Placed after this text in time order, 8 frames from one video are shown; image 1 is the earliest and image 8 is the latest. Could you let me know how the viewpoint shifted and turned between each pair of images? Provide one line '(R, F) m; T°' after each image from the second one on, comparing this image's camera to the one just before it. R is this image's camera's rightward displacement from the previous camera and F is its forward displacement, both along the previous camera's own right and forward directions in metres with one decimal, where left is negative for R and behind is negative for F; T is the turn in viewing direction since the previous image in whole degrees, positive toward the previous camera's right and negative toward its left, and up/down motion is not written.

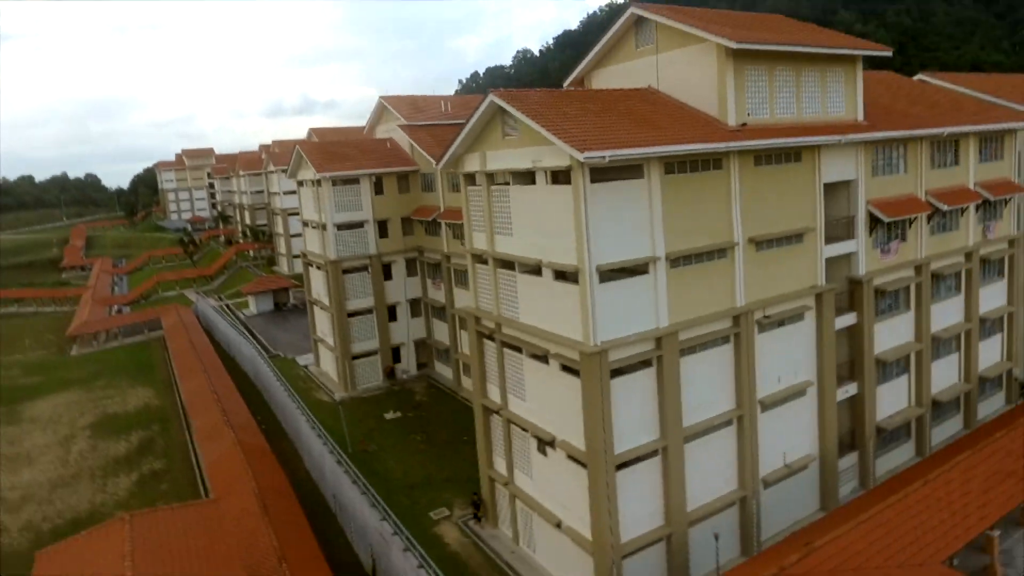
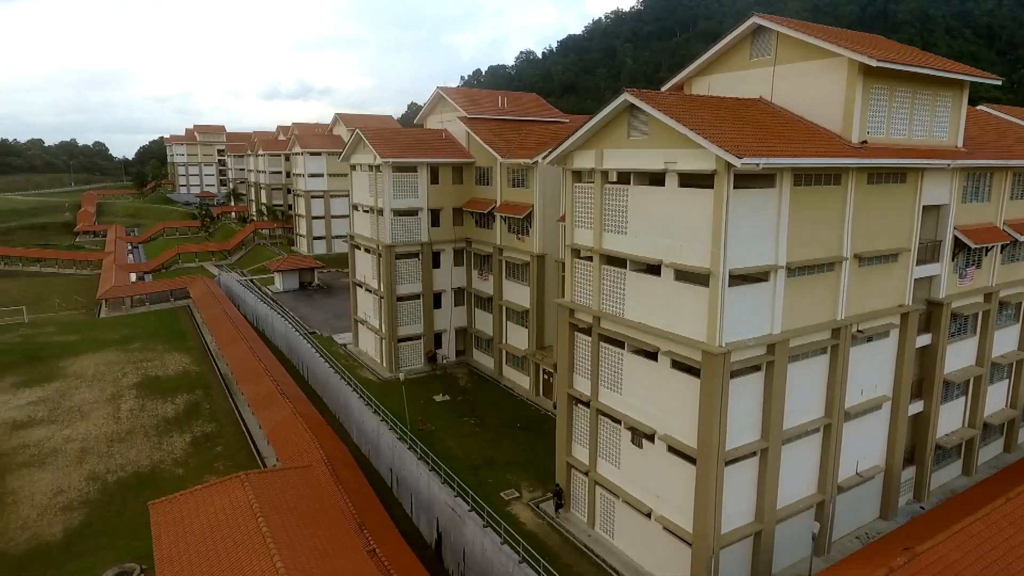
(-3.0, -0.3) m; +2°
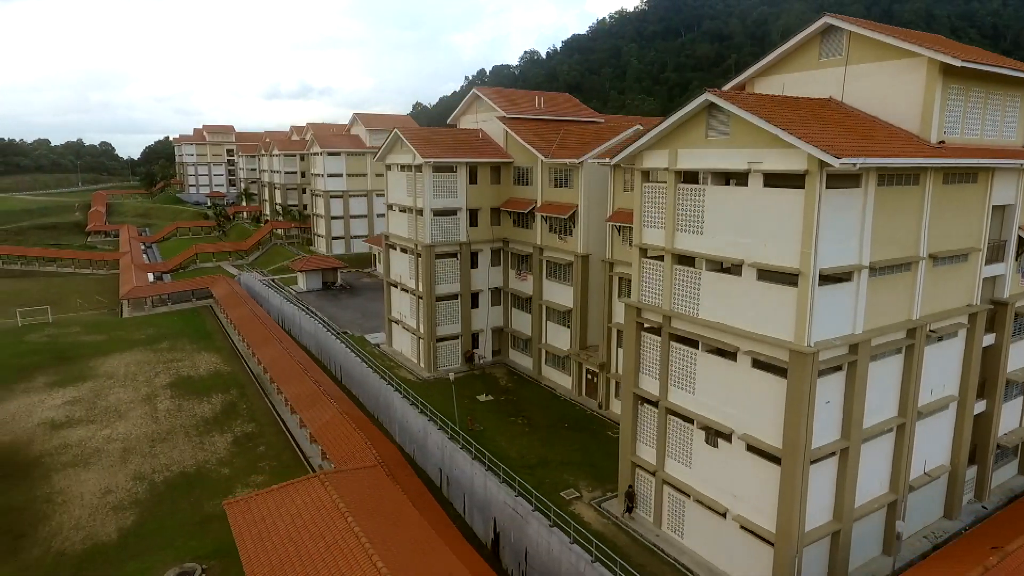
(-1.8, 0.0) m; 0°
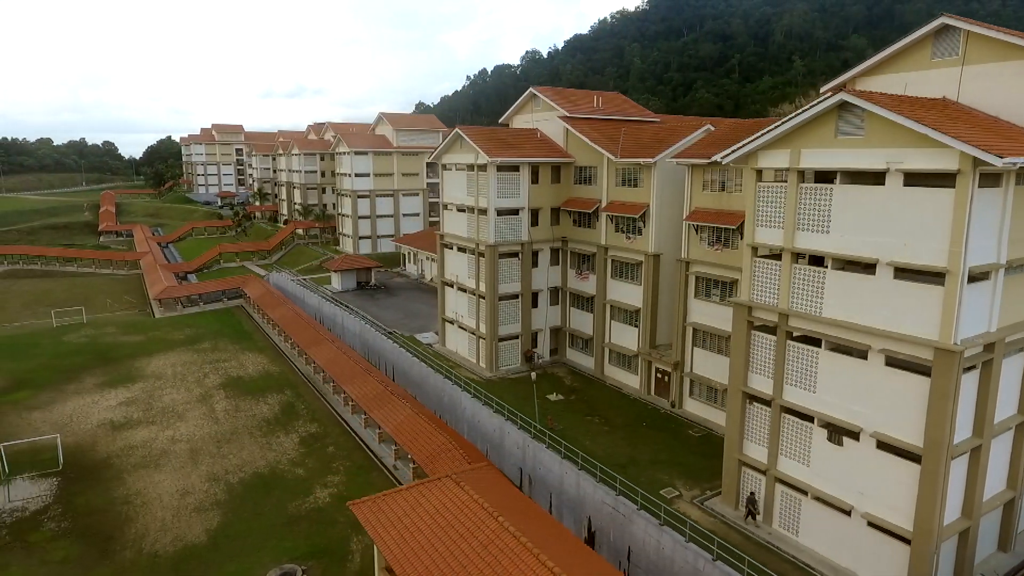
(-3.1, 0.0) m; +1°
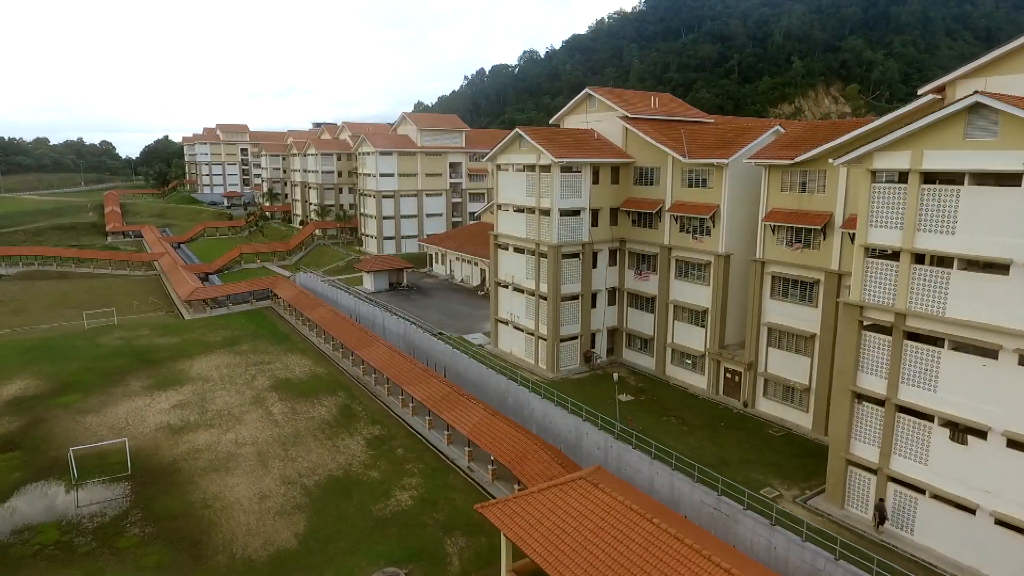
(-3.3, +0.1) m; +1°
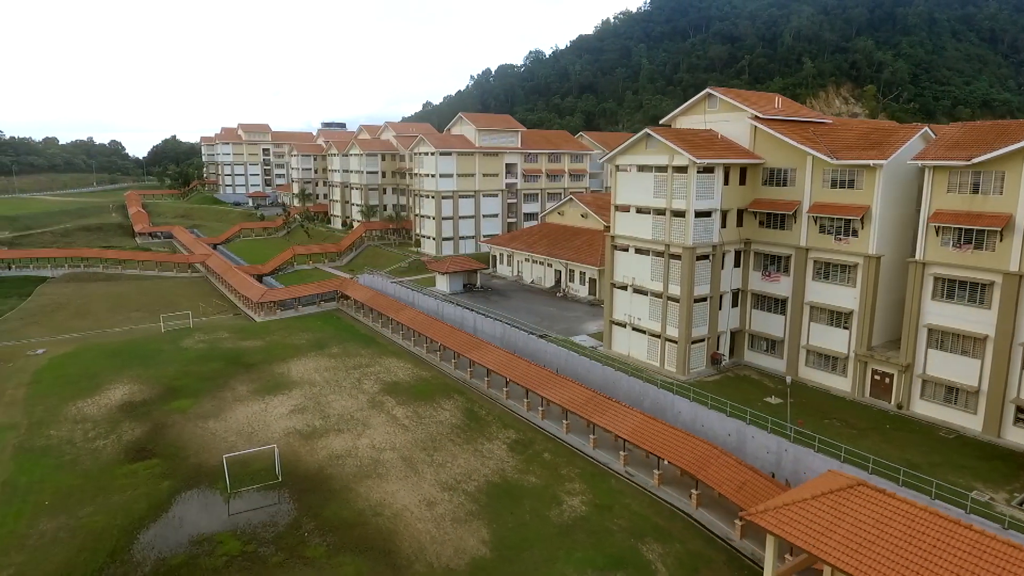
(-6.4, +0.3) m; +1°
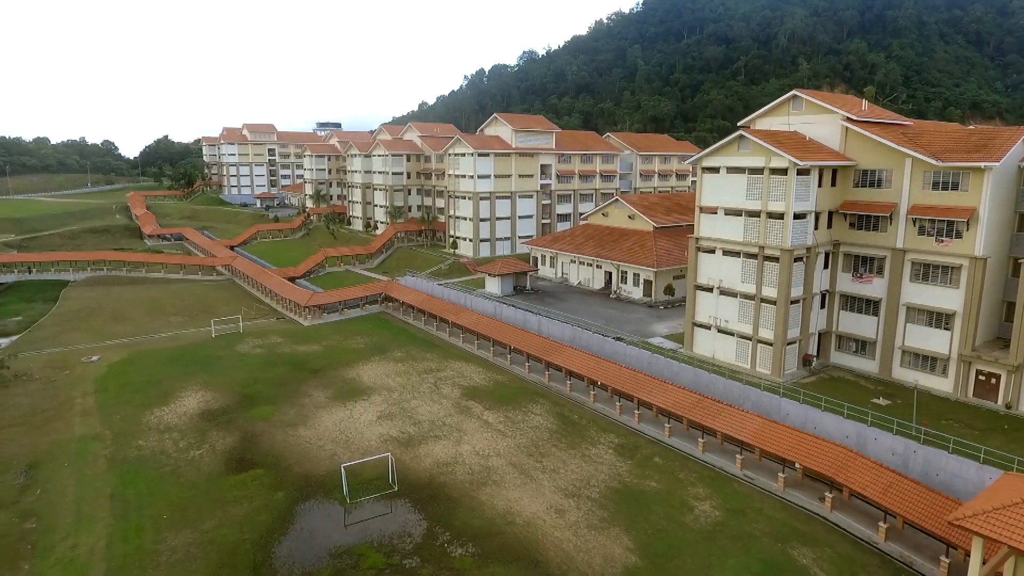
(-5.1, +0.4) m; +2°
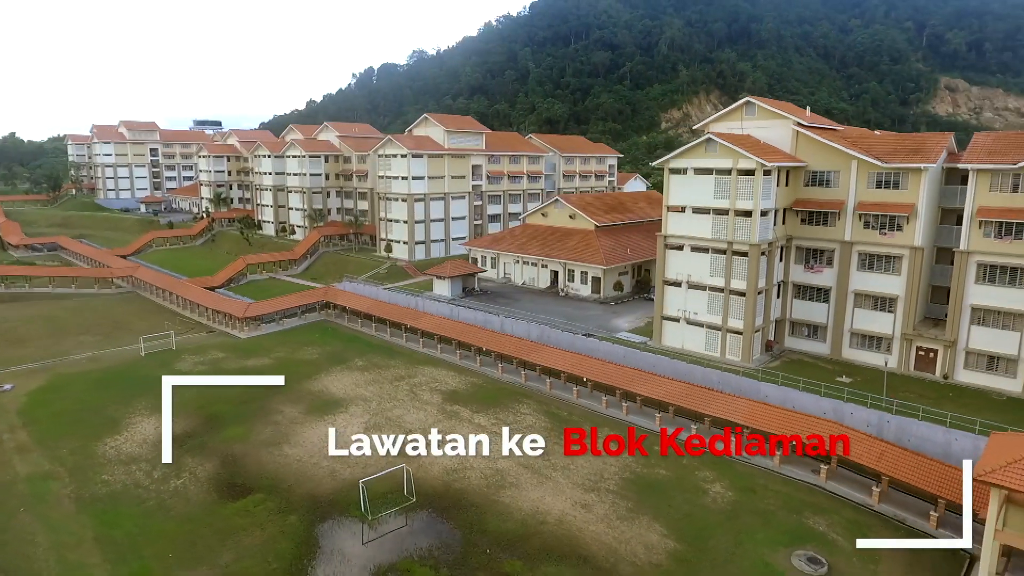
(-4.6, +0.4) m; +10°
